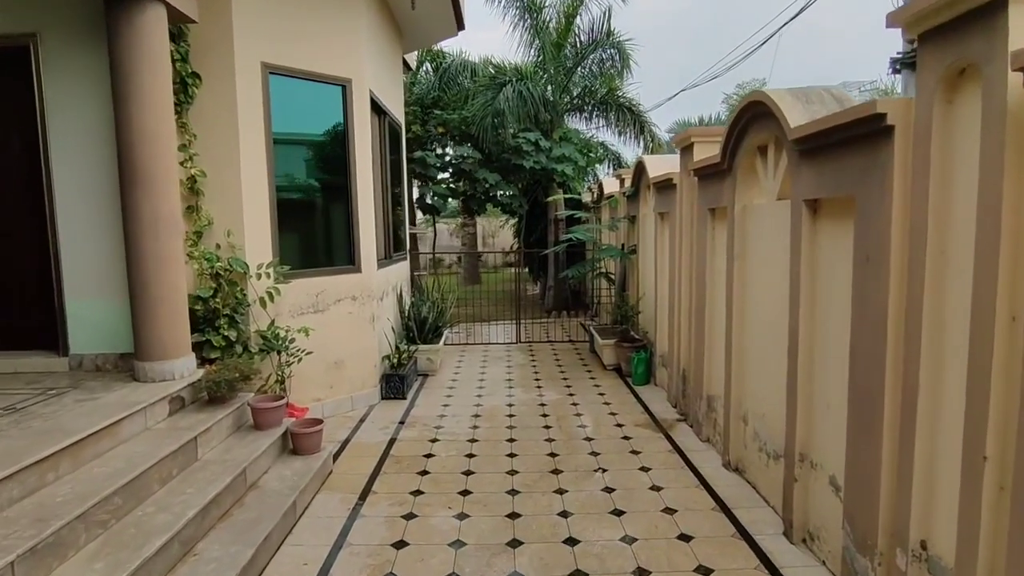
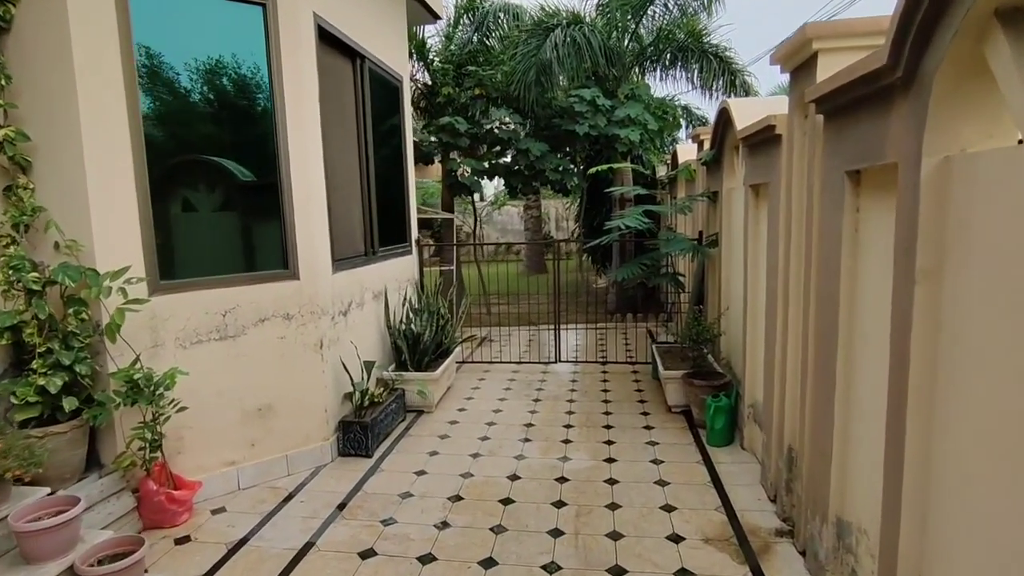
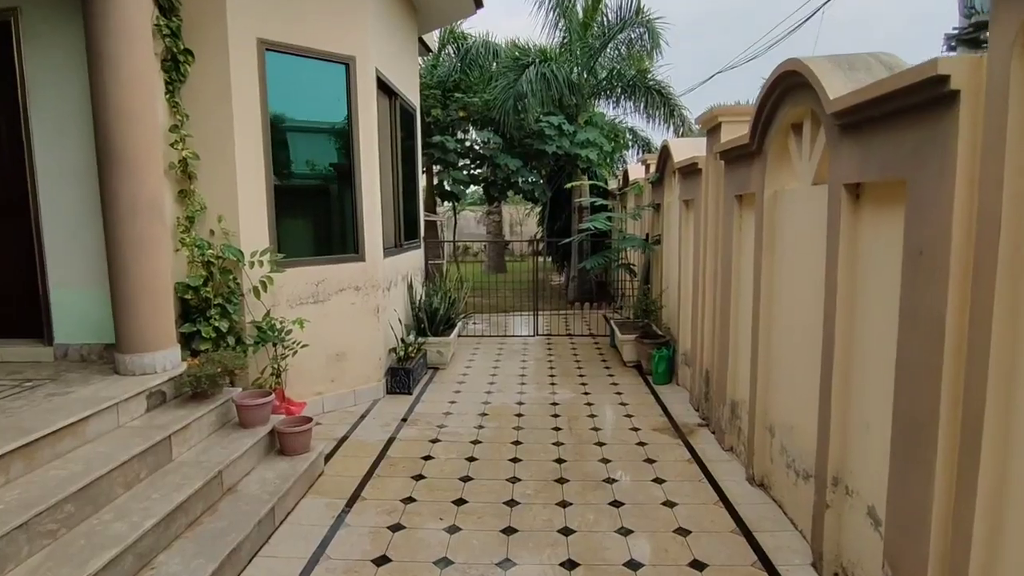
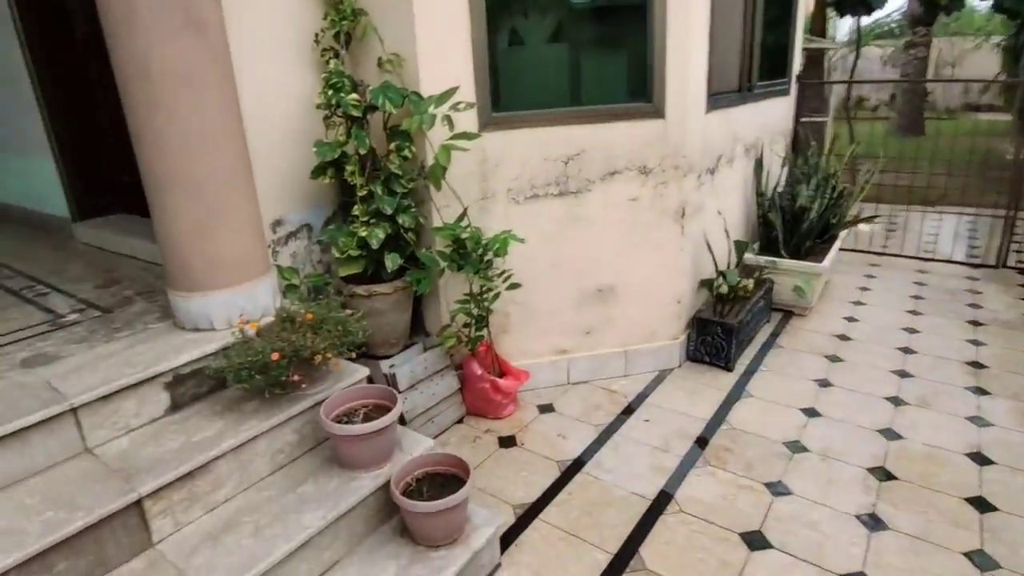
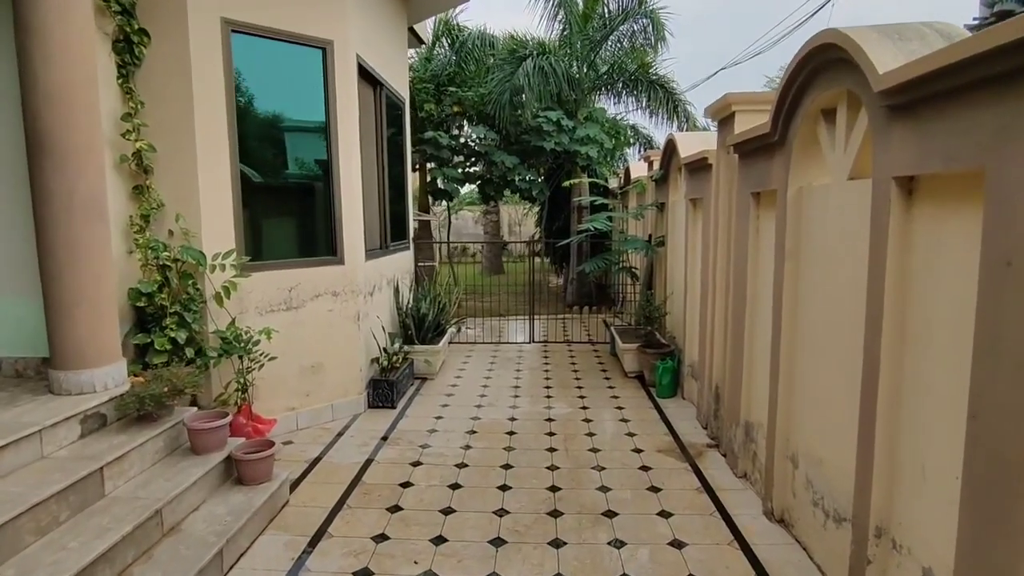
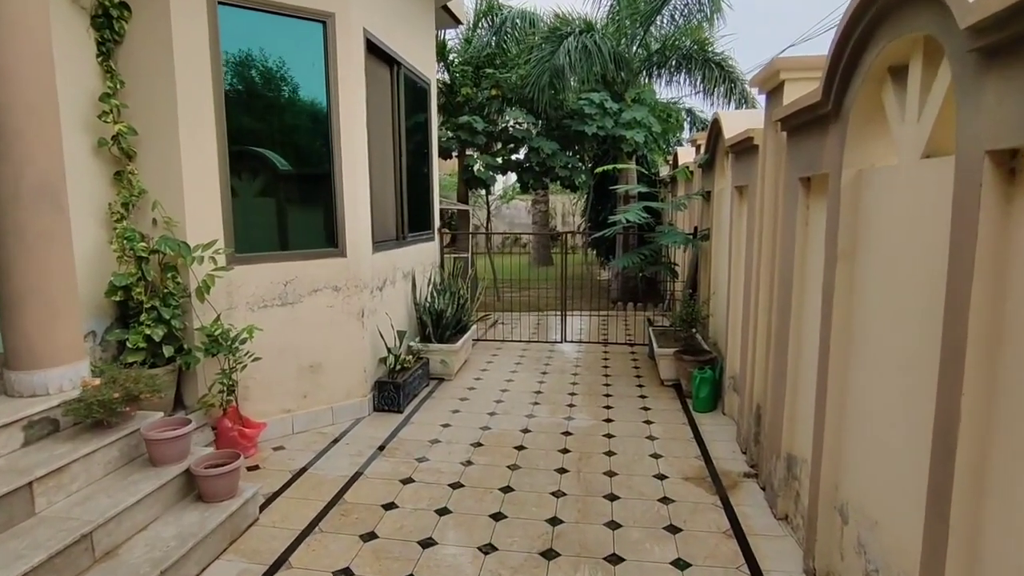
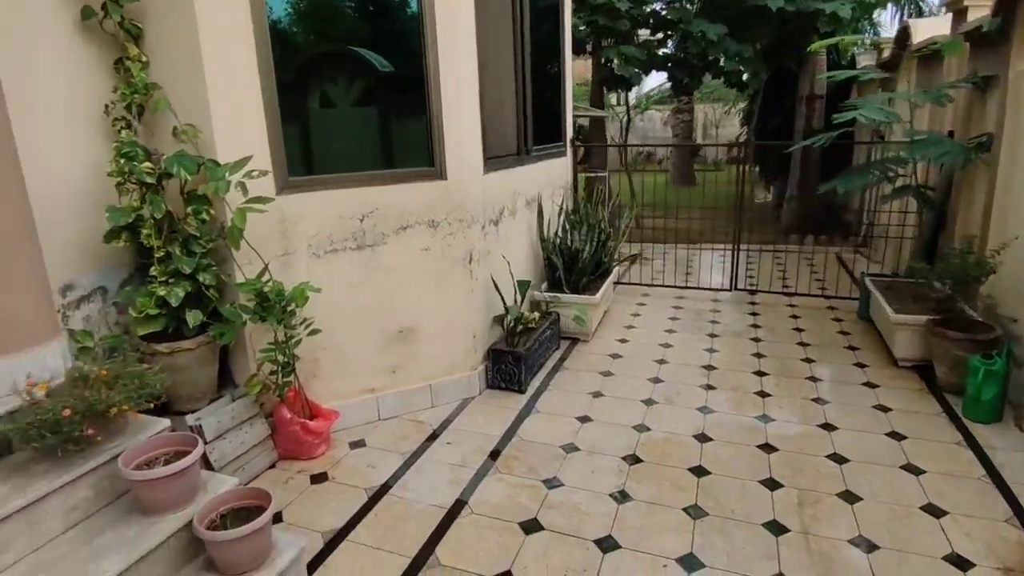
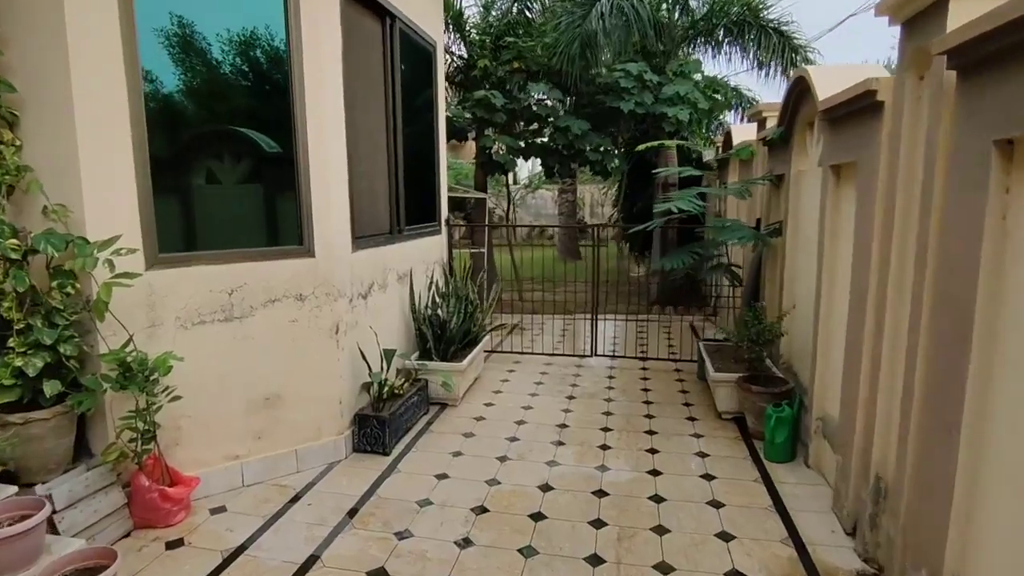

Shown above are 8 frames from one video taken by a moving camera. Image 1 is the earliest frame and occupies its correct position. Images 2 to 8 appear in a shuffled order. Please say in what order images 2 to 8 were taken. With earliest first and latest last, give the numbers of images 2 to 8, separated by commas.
3, 5, 6, 2, 8, 7, 4
